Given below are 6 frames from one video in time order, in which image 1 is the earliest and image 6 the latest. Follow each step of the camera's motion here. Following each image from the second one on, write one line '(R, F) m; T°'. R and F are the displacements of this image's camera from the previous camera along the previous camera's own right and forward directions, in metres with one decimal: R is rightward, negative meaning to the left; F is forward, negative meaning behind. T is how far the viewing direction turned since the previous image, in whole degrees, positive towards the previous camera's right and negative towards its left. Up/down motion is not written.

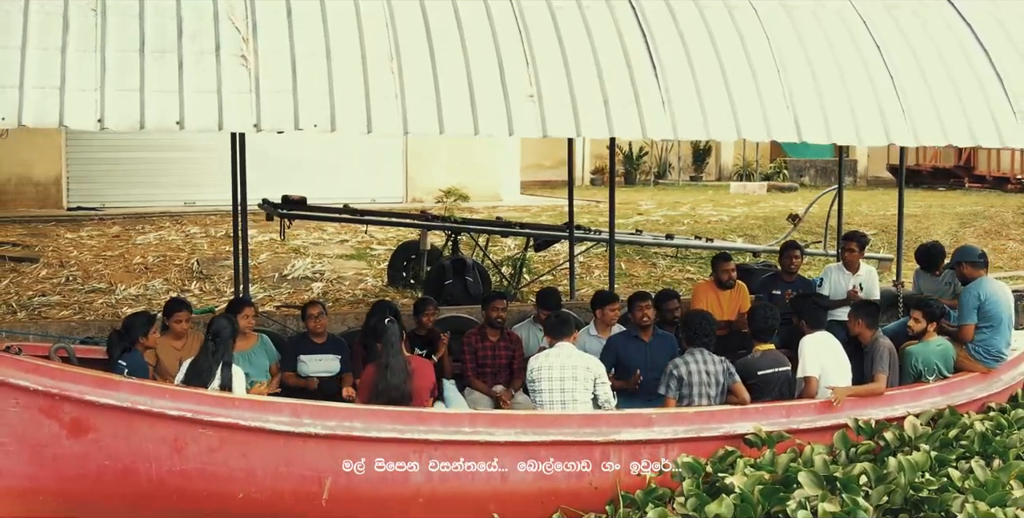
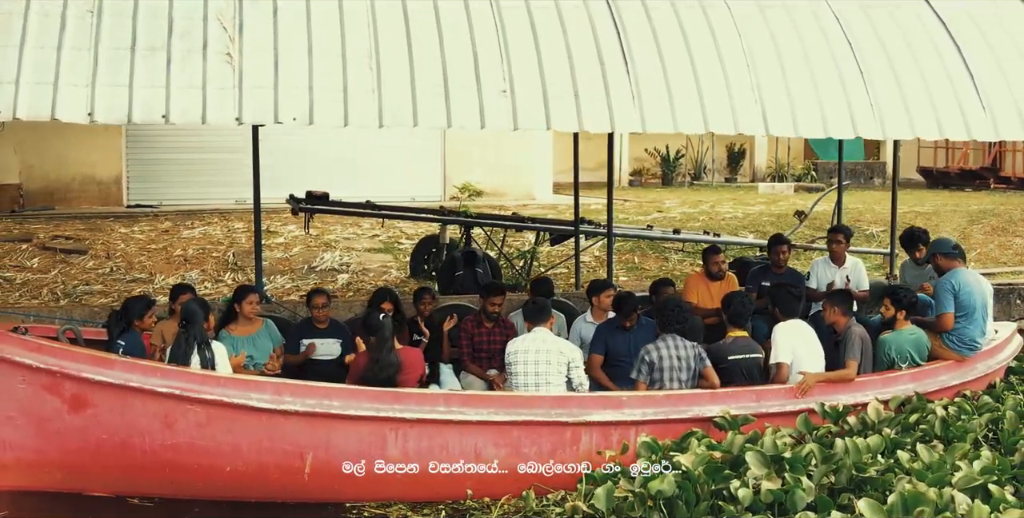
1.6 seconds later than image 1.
(+0.6, -0.3) m; -4°
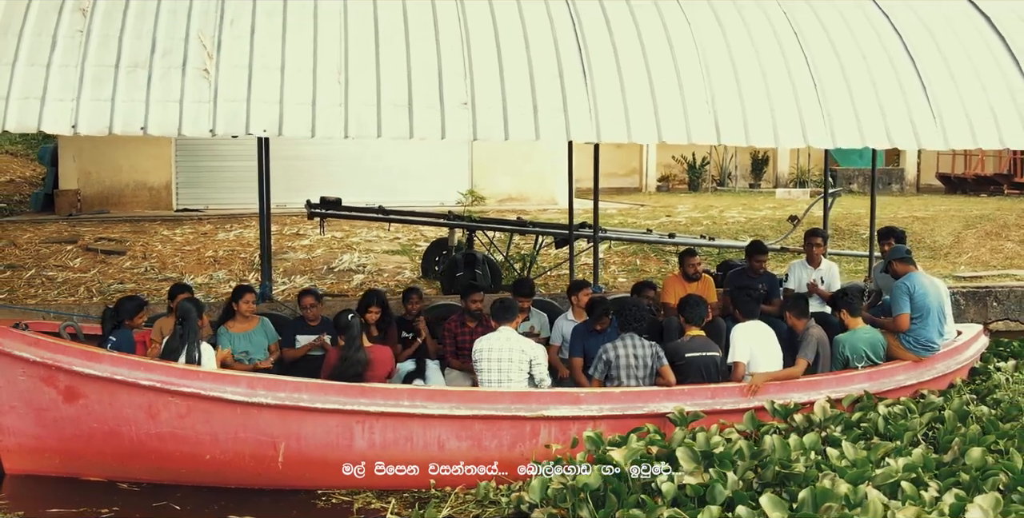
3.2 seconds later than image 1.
(+0.7, -0.3) m; -4°
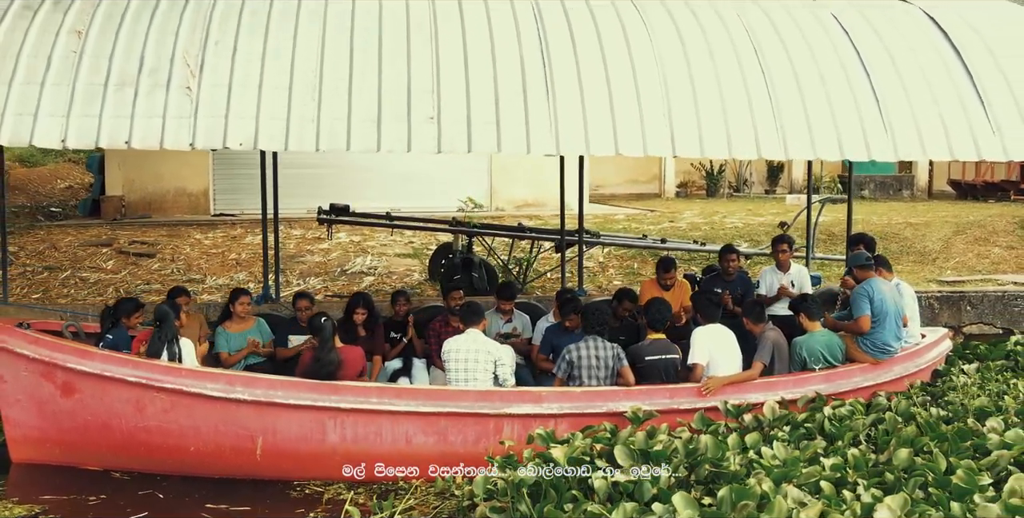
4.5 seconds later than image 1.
(+0.6, -0.3) m; -4°
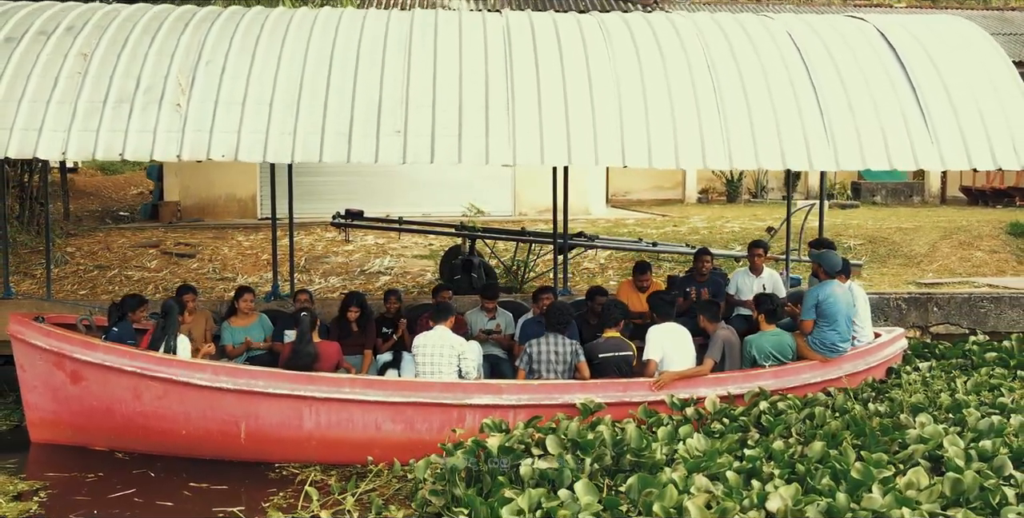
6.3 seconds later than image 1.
(+0.8, -0.4) m; -5°
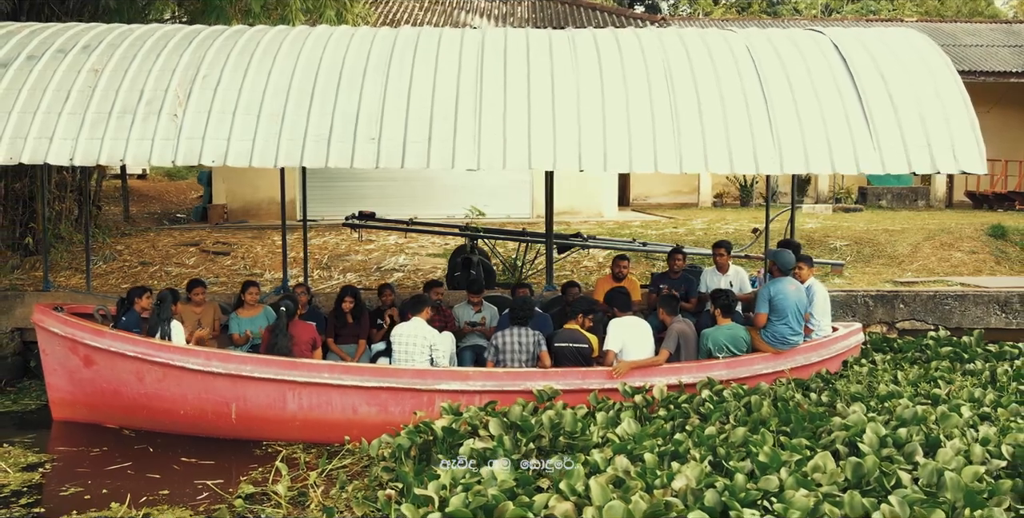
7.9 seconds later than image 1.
(+0.8, -0.5) m; -4°
